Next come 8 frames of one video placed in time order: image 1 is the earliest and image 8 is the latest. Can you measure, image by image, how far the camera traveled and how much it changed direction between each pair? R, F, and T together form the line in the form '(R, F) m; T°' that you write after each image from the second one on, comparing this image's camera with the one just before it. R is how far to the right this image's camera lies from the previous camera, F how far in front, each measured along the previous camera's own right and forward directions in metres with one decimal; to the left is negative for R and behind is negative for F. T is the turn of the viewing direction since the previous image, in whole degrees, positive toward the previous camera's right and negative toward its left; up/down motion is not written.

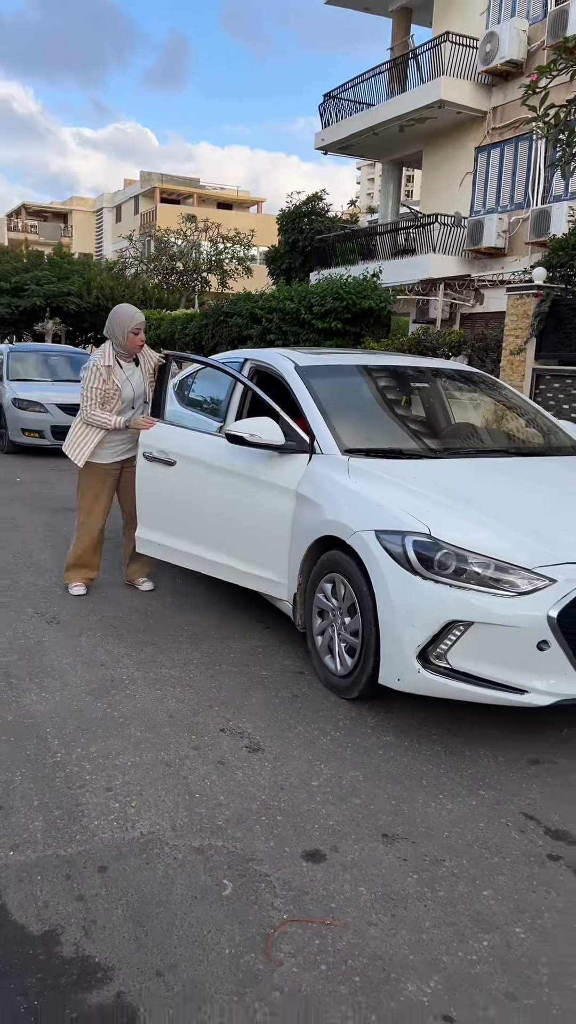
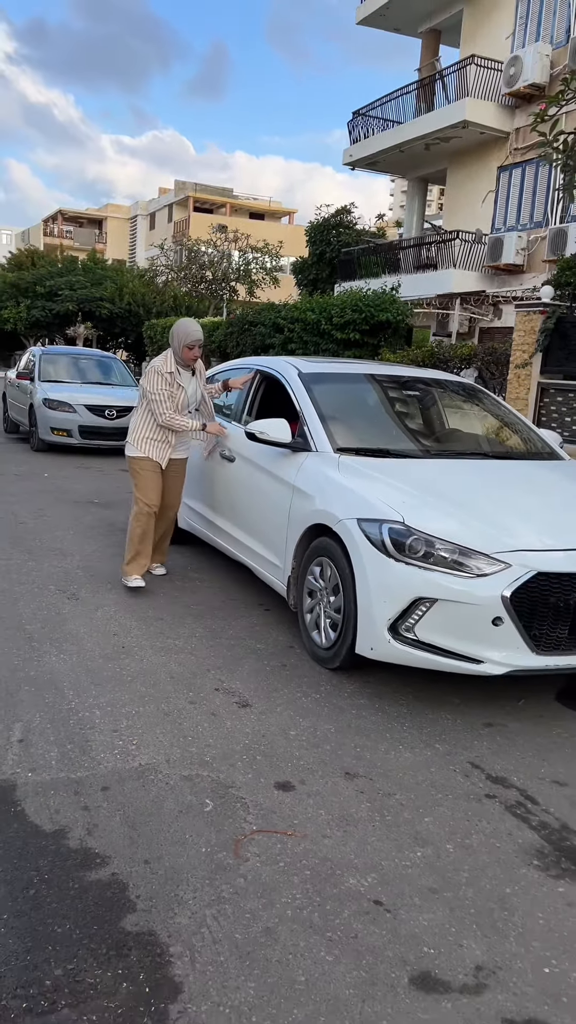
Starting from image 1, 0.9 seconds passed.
(+0.1, -0.5) m; -2°
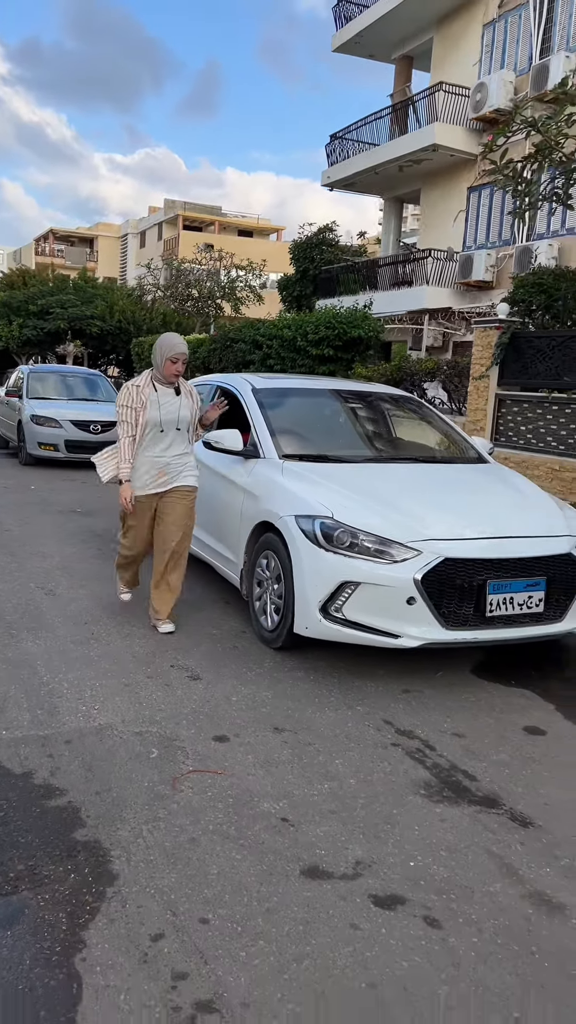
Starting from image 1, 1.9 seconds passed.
(+0.3, -0.6) m; 0°
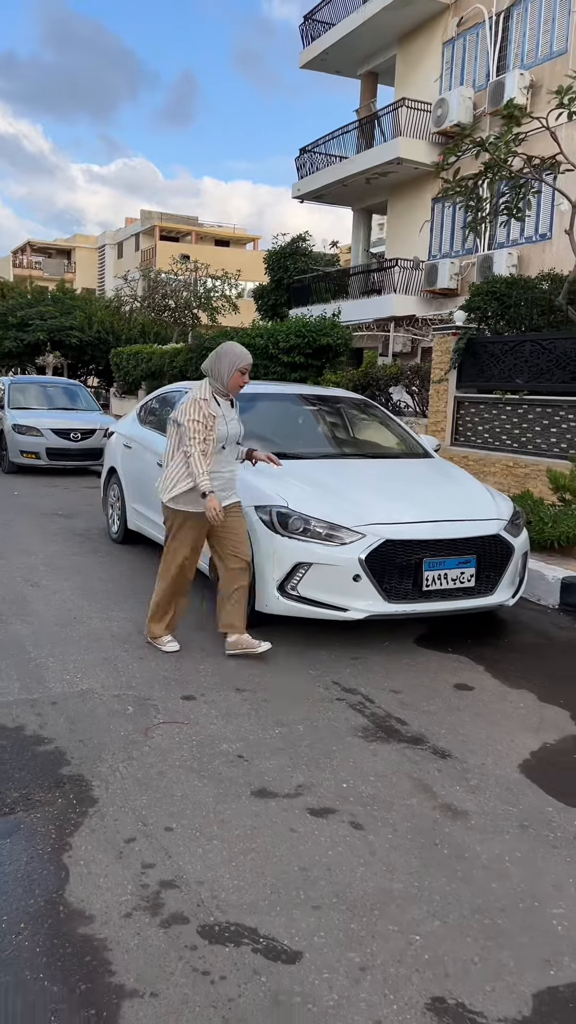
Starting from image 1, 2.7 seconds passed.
(+0.1, -0.5) m; +1°
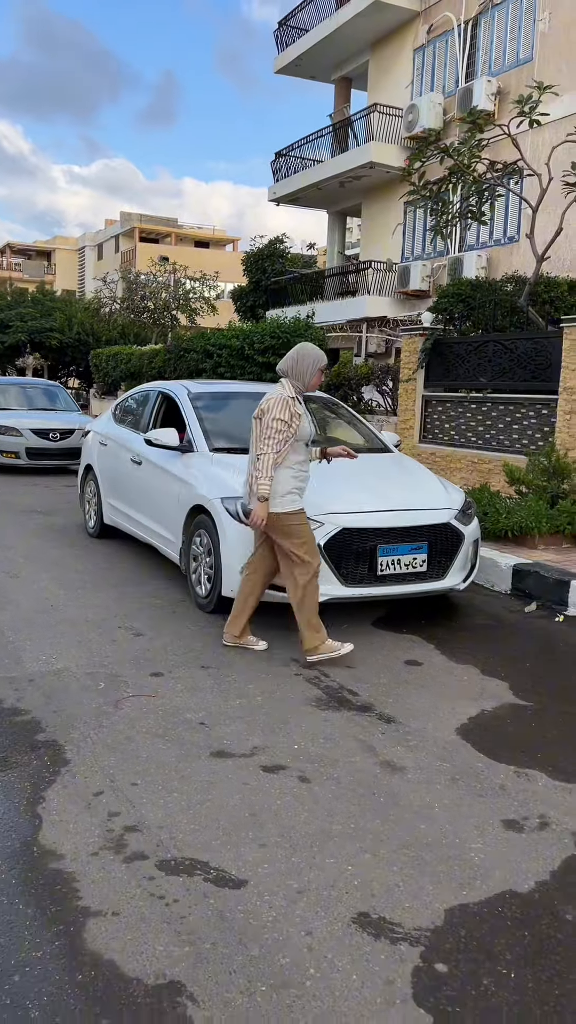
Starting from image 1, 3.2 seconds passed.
(+0.1, -0.3) m; +1°
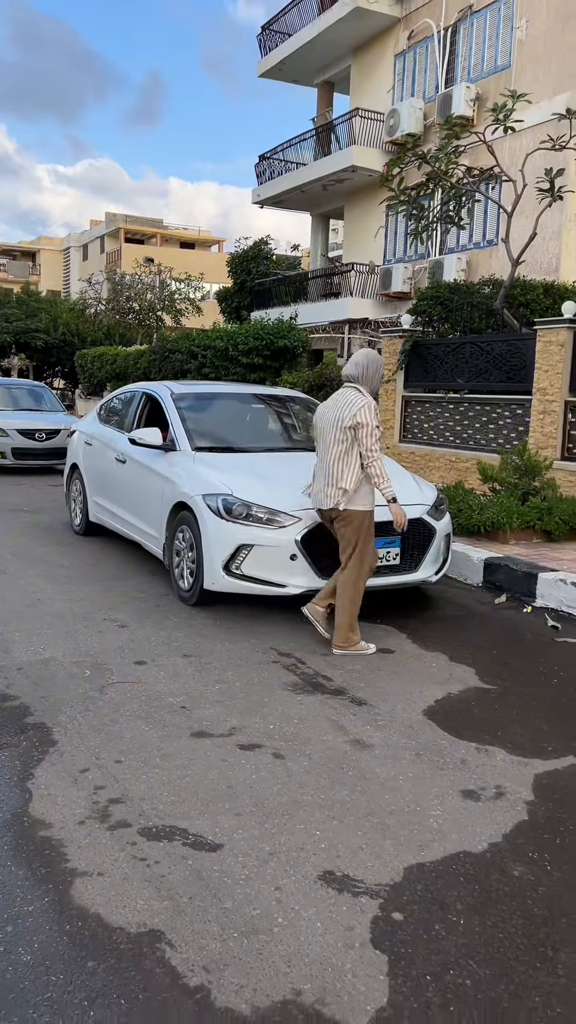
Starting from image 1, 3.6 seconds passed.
(0.0, -0.2) m; +1°
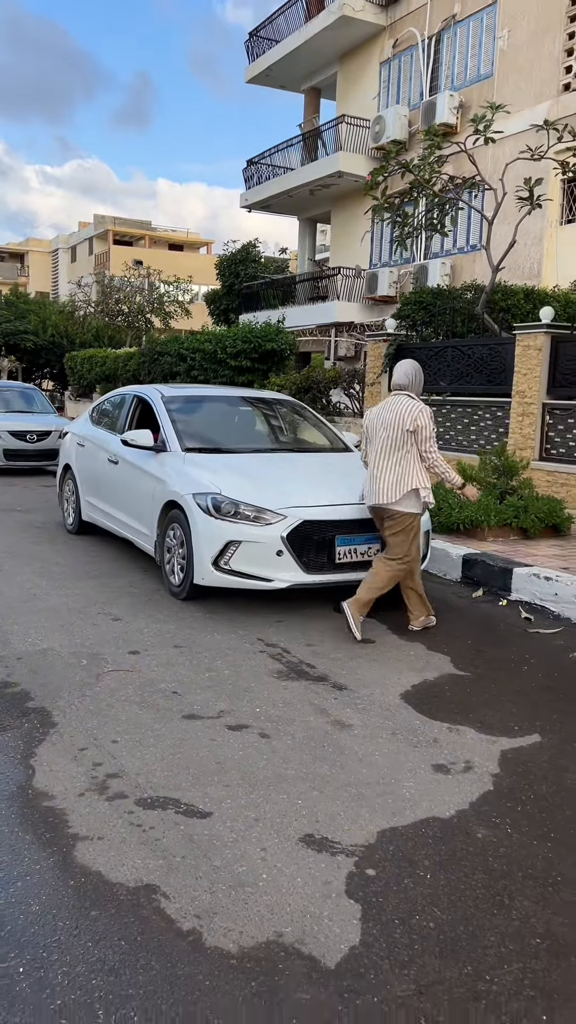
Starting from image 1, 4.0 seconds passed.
(0.0, -0.3) m; +1°
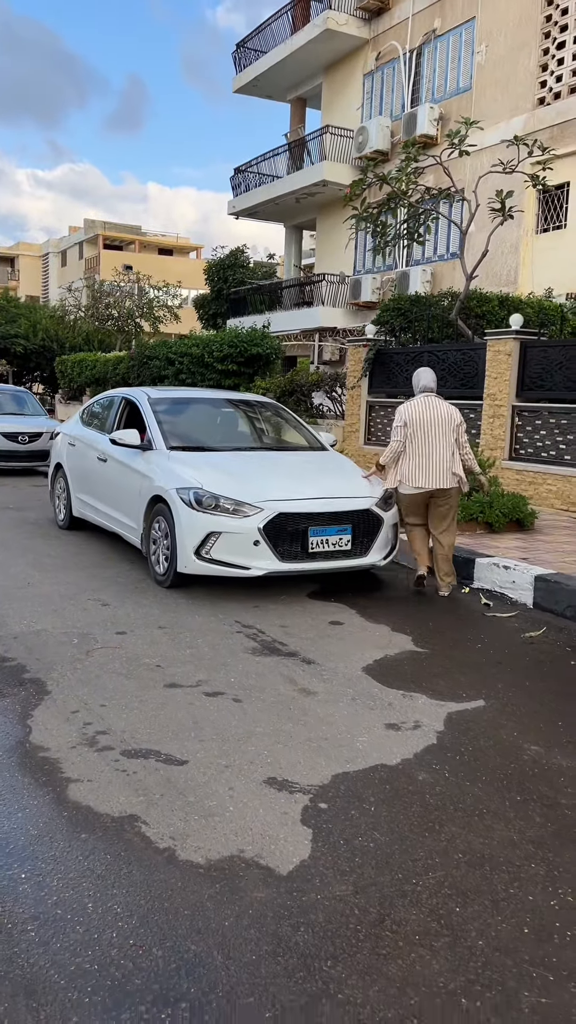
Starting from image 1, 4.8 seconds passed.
(+0.1, -0.4) m; +1°
